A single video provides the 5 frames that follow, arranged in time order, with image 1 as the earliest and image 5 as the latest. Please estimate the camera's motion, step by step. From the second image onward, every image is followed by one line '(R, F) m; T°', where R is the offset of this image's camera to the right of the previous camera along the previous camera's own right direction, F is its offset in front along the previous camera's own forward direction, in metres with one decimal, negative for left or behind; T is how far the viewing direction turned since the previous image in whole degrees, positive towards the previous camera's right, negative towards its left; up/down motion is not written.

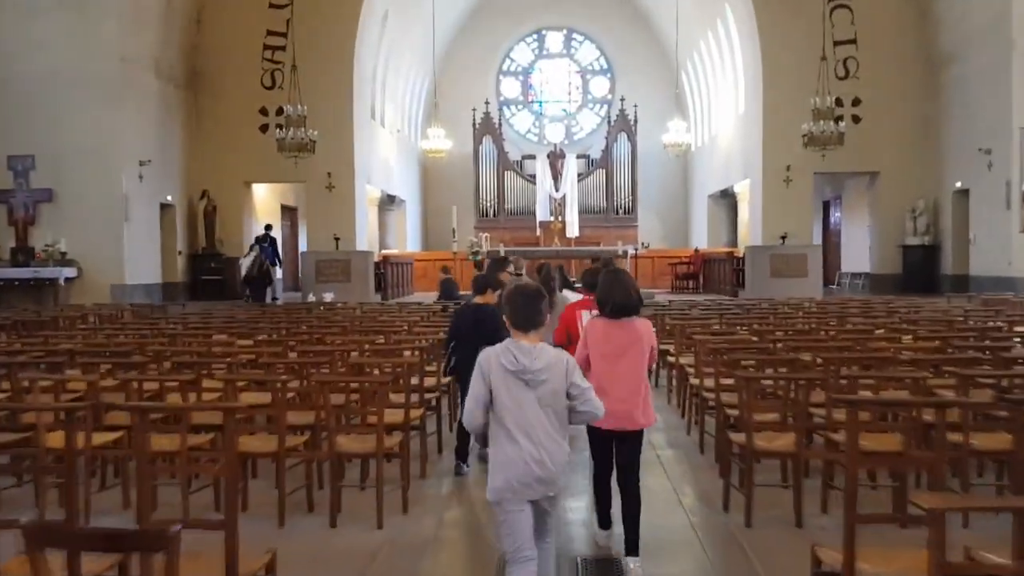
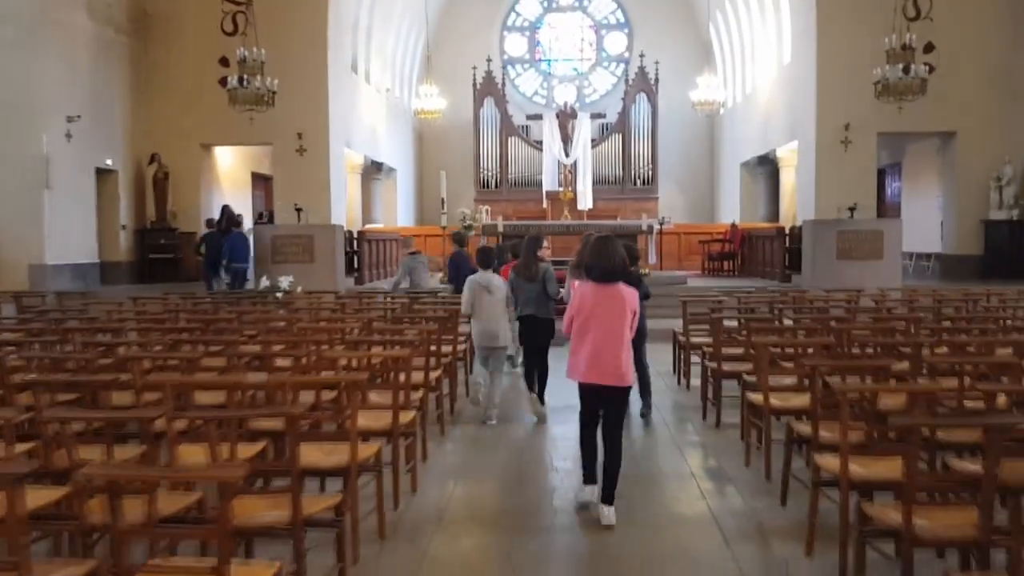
(+0.1, +3.4) m; 0°
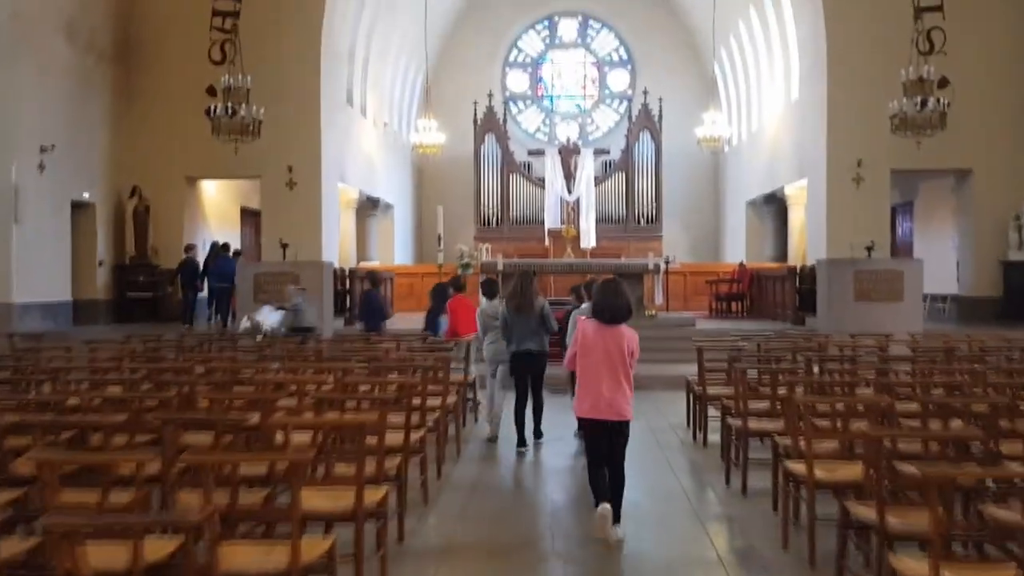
(0.0, +0.8) m; 0°
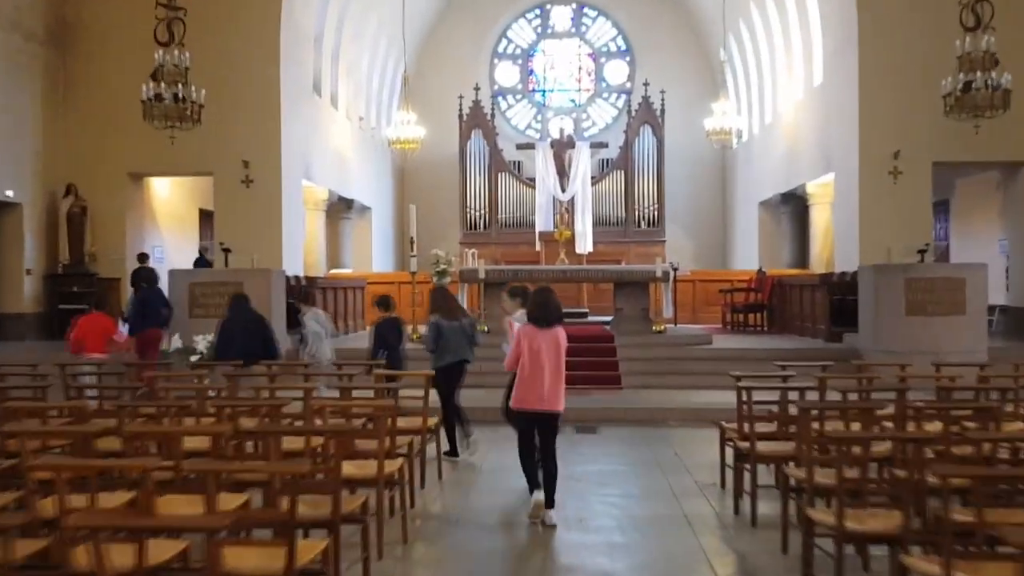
(+0.1, +2.2) m; 0°
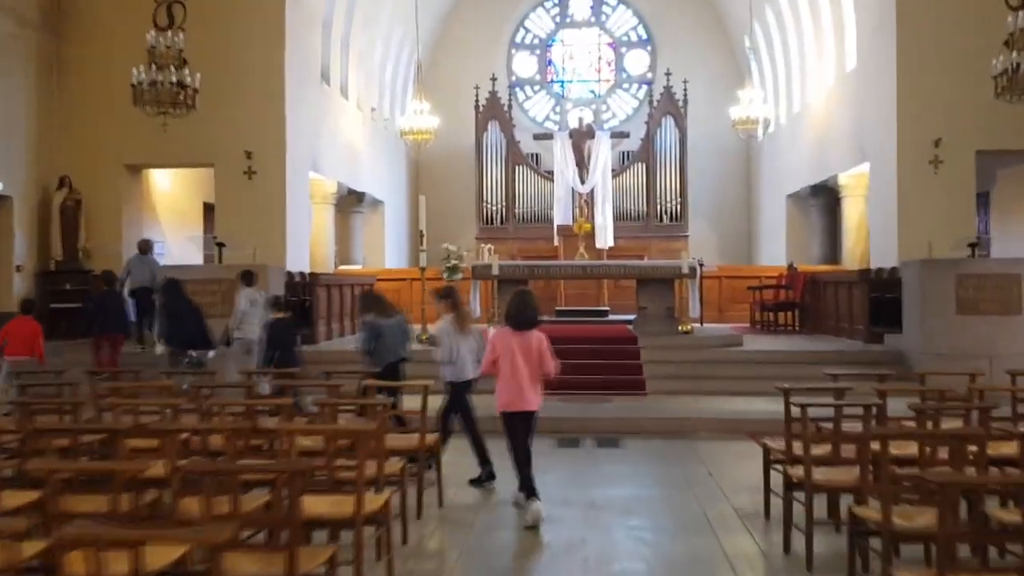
(0.0, +0.9) m; -1°
